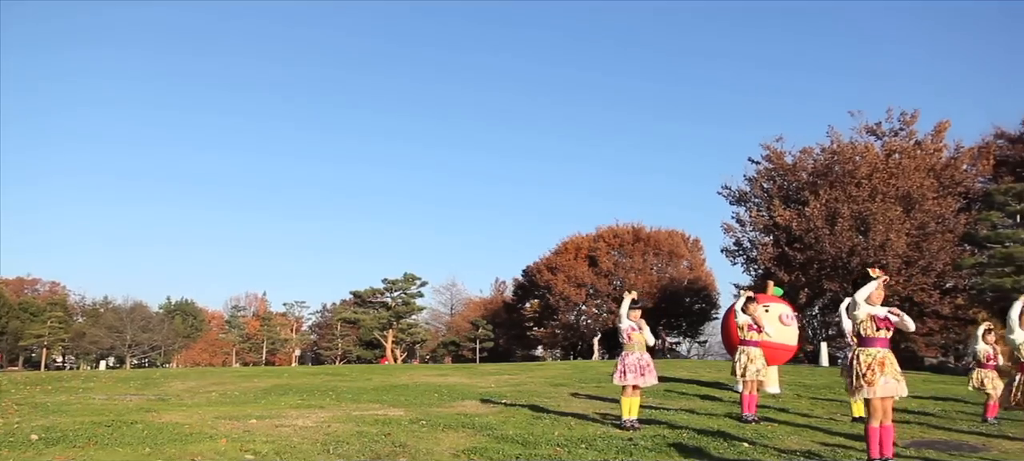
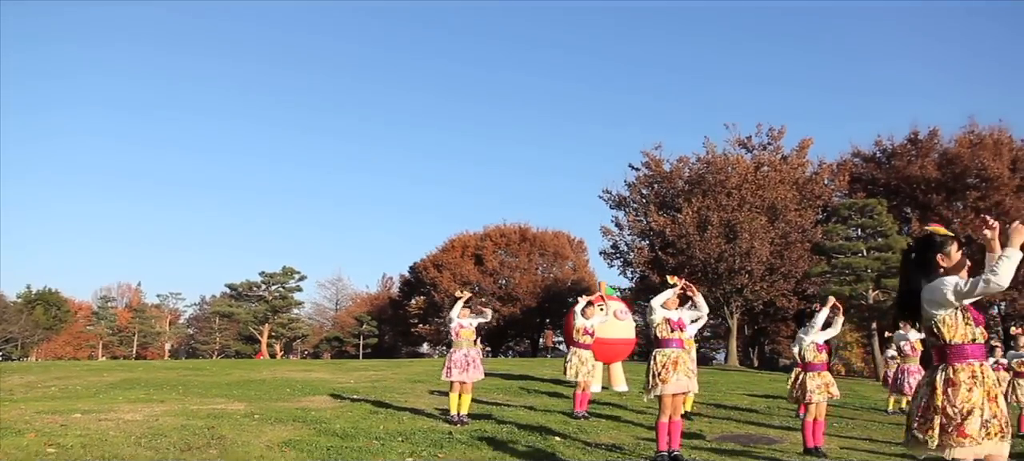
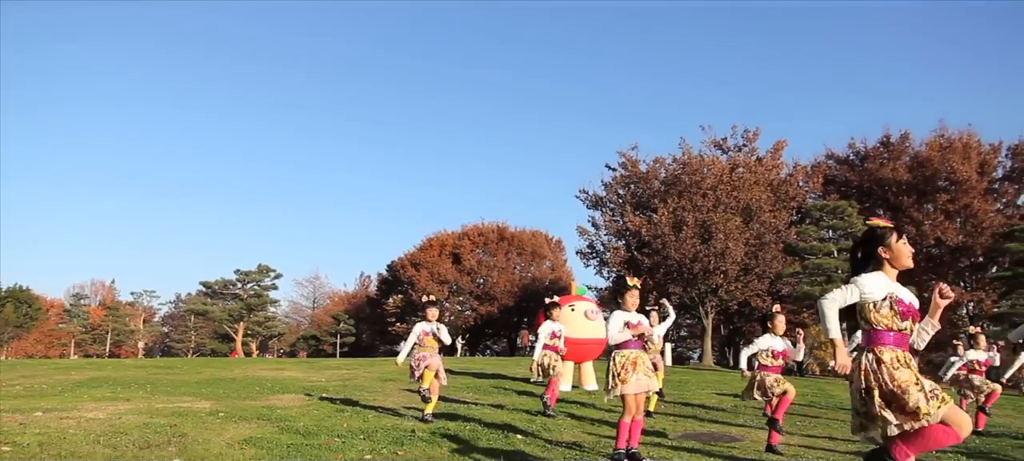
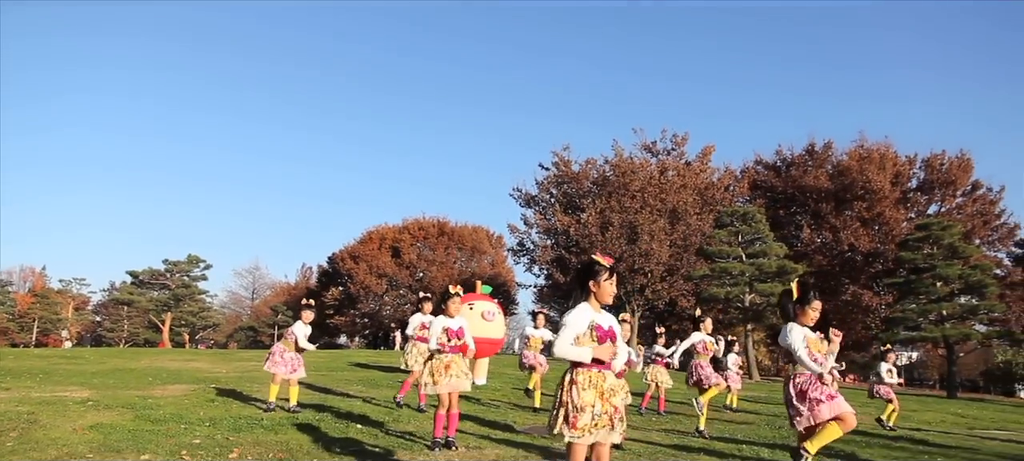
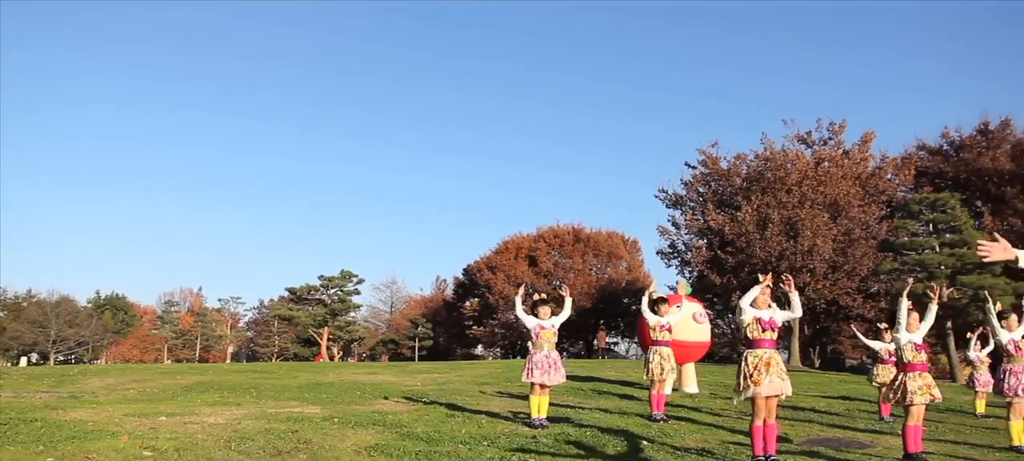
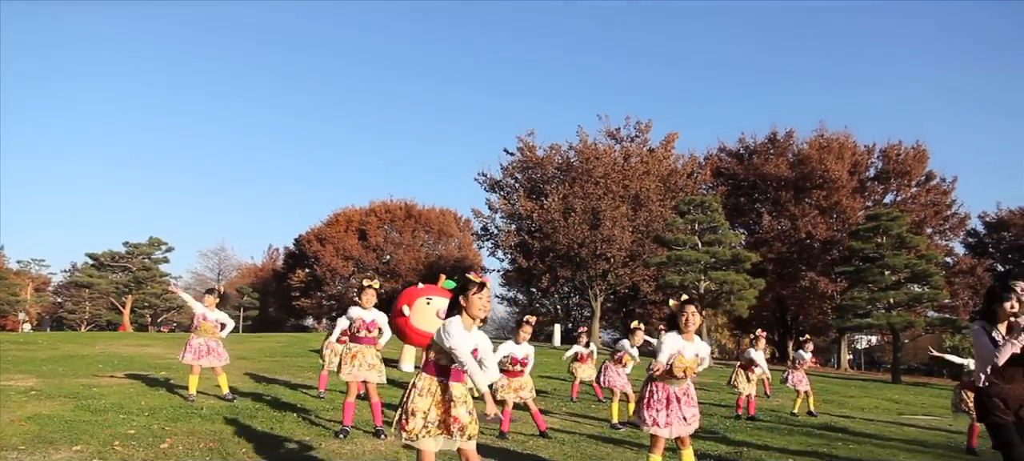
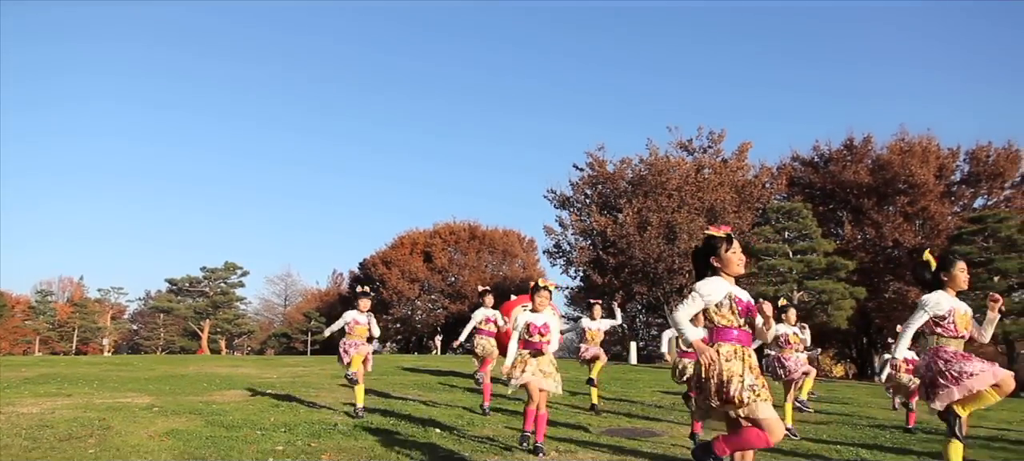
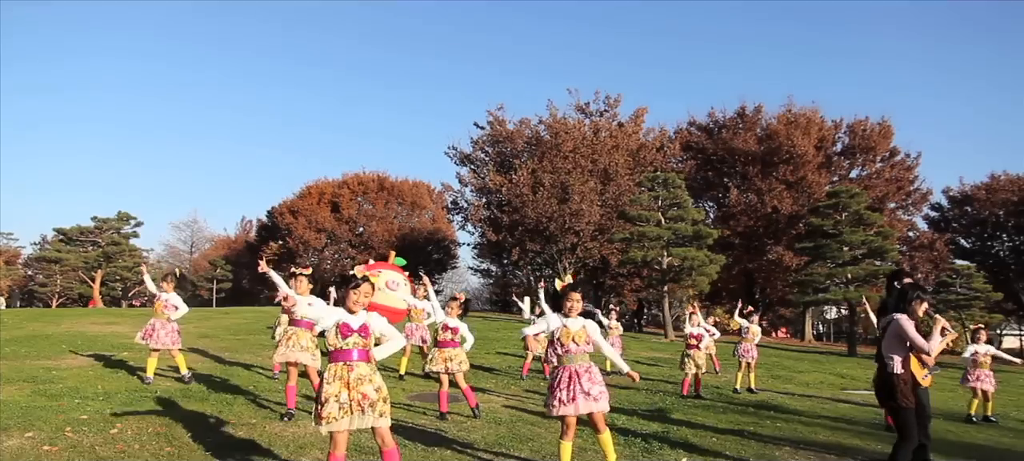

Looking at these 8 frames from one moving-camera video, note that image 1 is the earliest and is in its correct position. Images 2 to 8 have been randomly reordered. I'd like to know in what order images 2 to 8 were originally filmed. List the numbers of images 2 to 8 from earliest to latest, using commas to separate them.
5, 2, 3, 7, 4, 6, 8
